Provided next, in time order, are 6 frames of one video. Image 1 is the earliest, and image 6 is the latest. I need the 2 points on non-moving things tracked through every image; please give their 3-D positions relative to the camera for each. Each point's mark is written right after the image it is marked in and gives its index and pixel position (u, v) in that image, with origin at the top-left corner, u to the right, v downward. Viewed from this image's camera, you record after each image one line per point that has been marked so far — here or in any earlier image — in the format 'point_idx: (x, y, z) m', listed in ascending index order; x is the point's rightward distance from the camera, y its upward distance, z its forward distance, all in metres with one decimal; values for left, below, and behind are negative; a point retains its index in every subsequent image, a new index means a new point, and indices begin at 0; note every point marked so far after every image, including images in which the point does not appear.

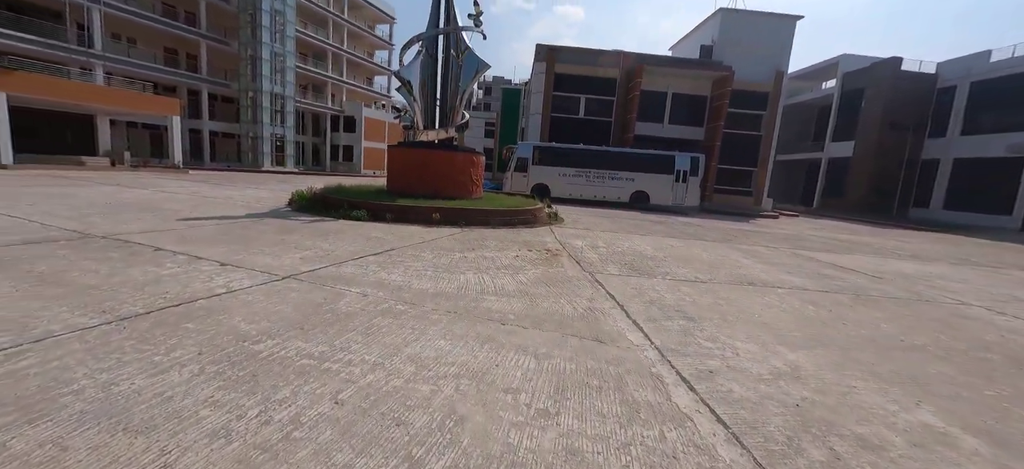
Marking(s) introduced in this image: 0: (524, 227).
0: (+0.4, +0.2, +11.7) m
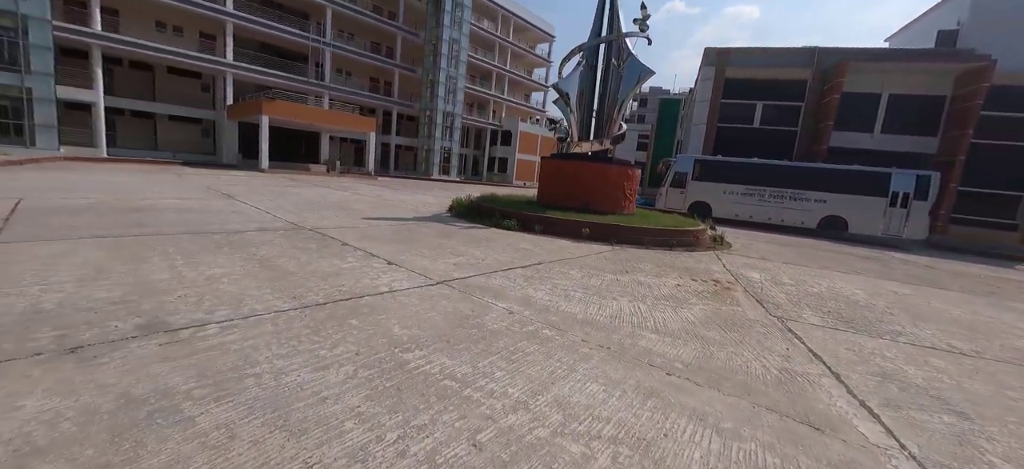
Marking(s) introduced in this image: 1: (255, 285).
0: (+4.5, -0.4, +10.1) m
1: (-2.5, -0.5, +3.8) m
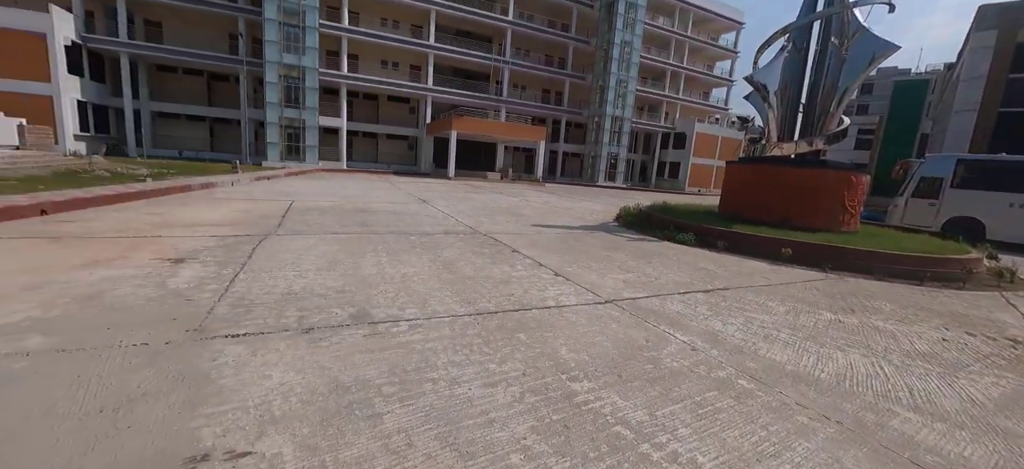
0: (+8.2, -1.0, +7.1) m
1: (-0.8, -0.5, +4.1) m
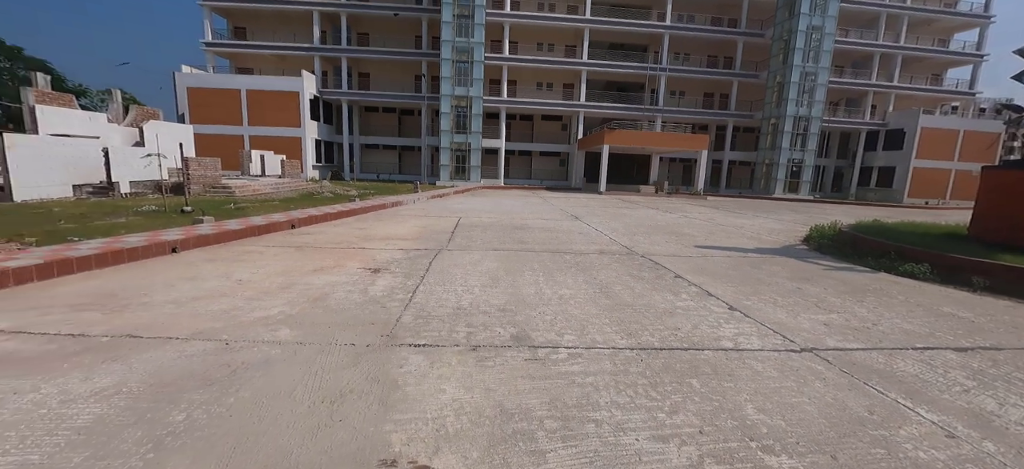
0: (+10.2, -1.6, +3.5) m
1: (+0.8, -0.8, +3.9) m
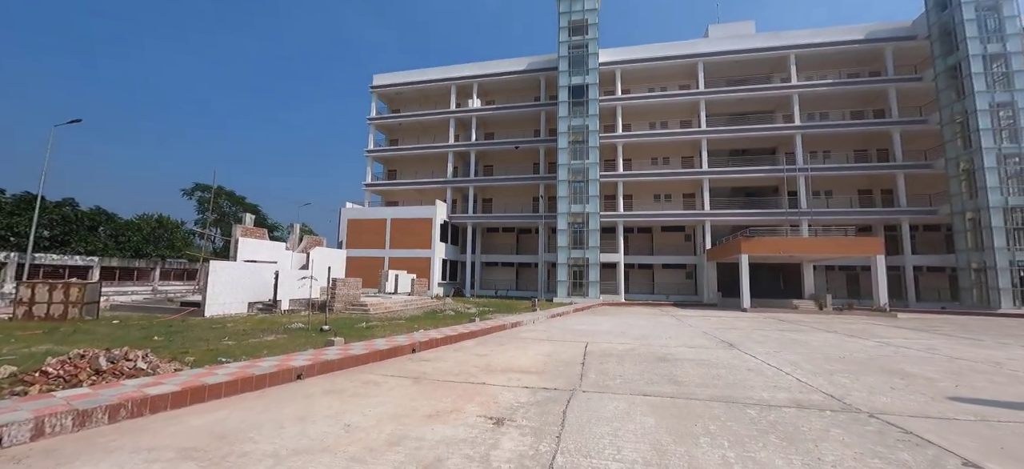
0: (+10.9, -2.1, -0.9) m
1: (+2.0, -1.8, +2.2) m
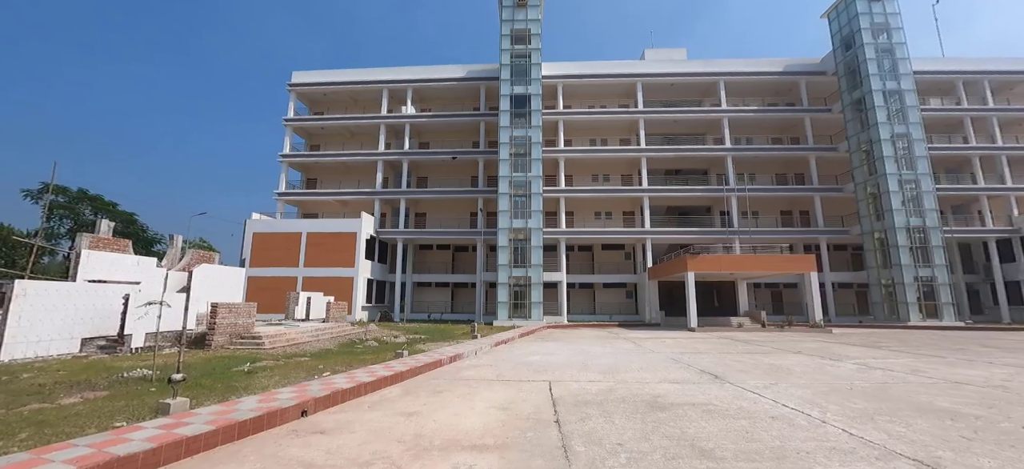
0: (+11.4, -1.8, -1.1) m
1: (+2.1, -1.6, +0.5) m
